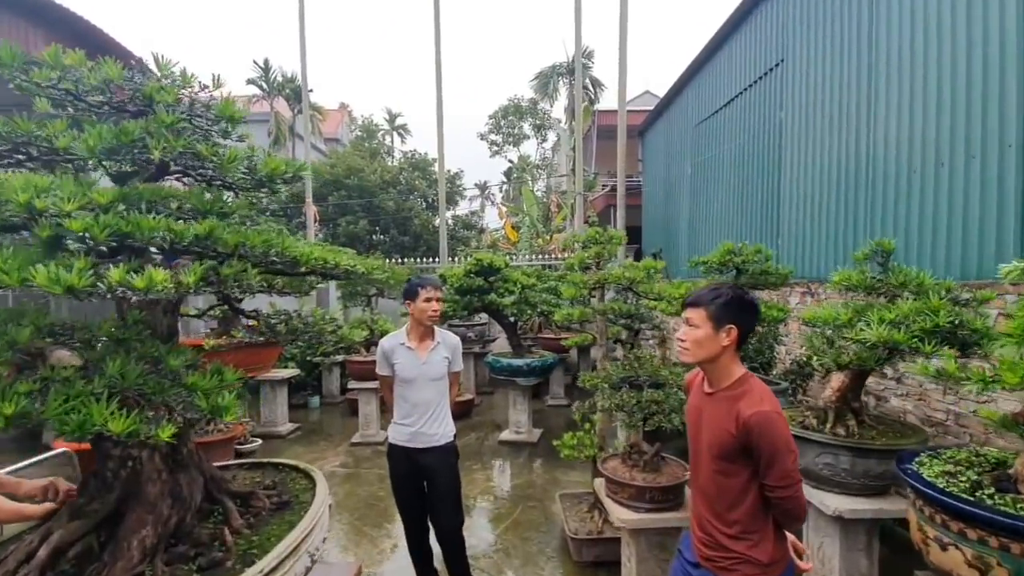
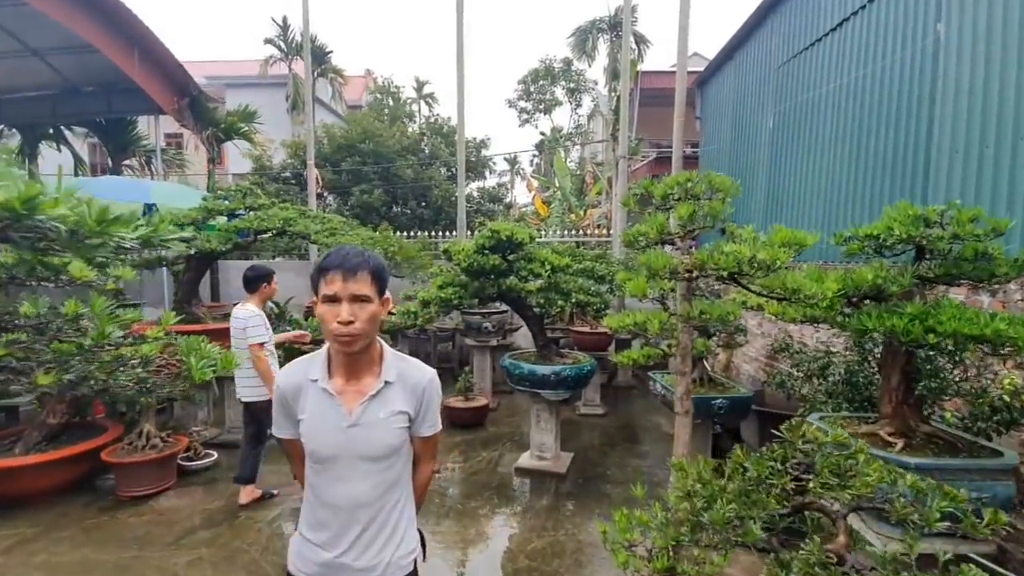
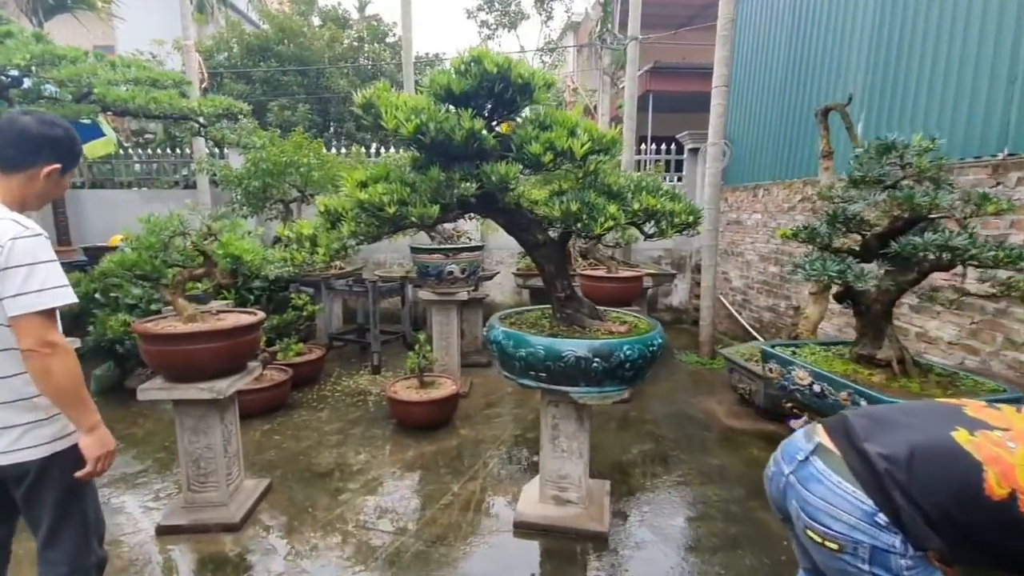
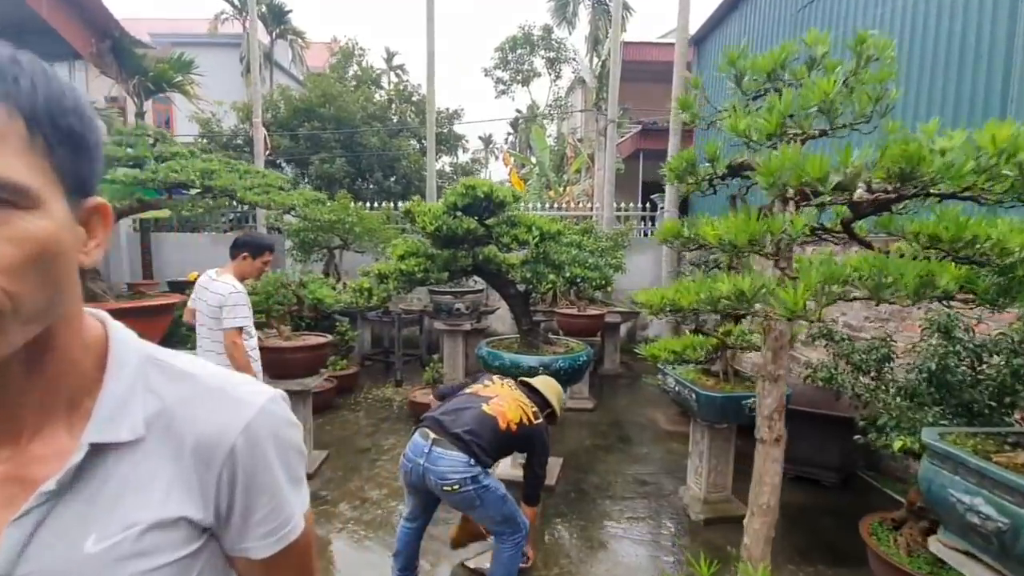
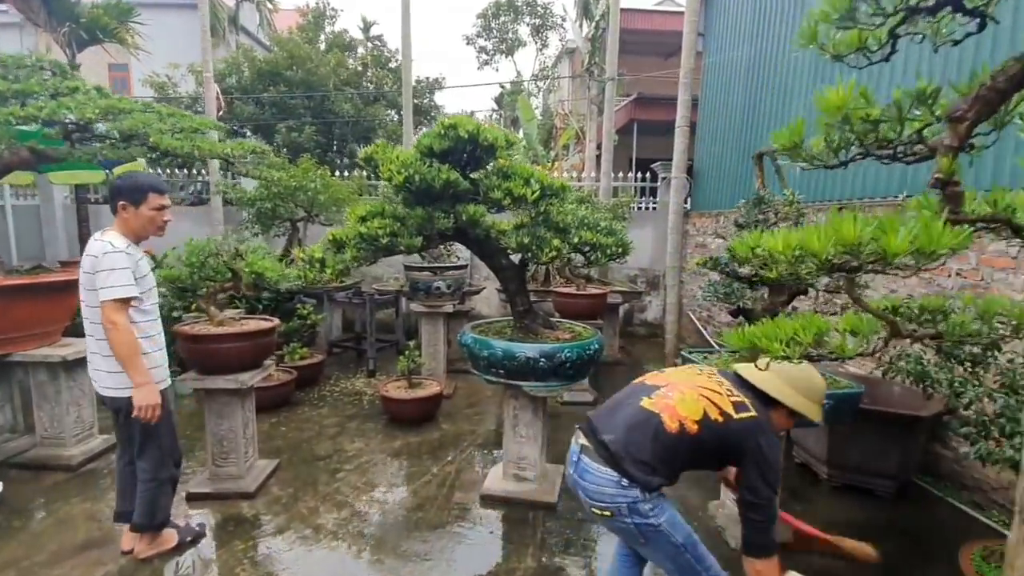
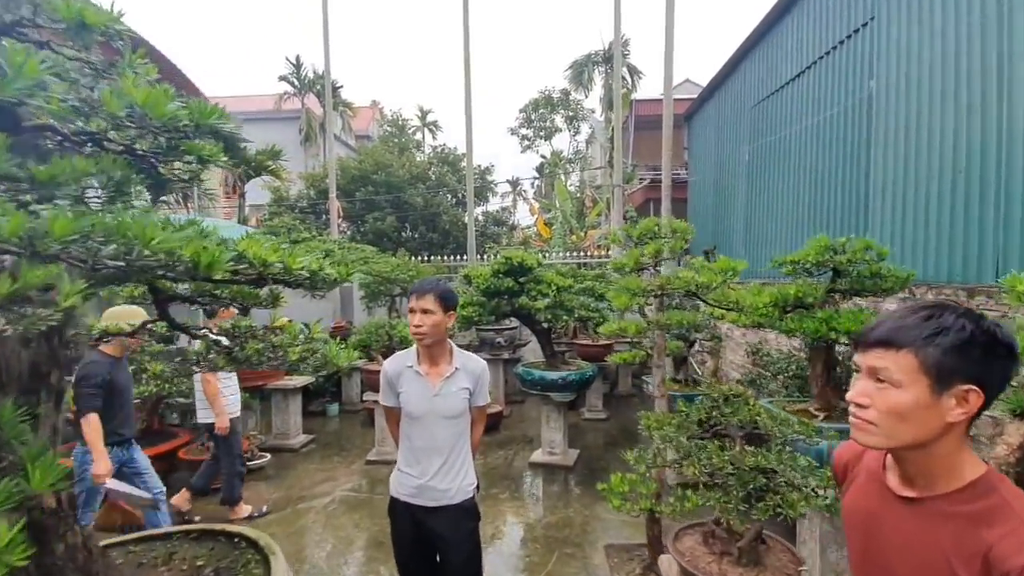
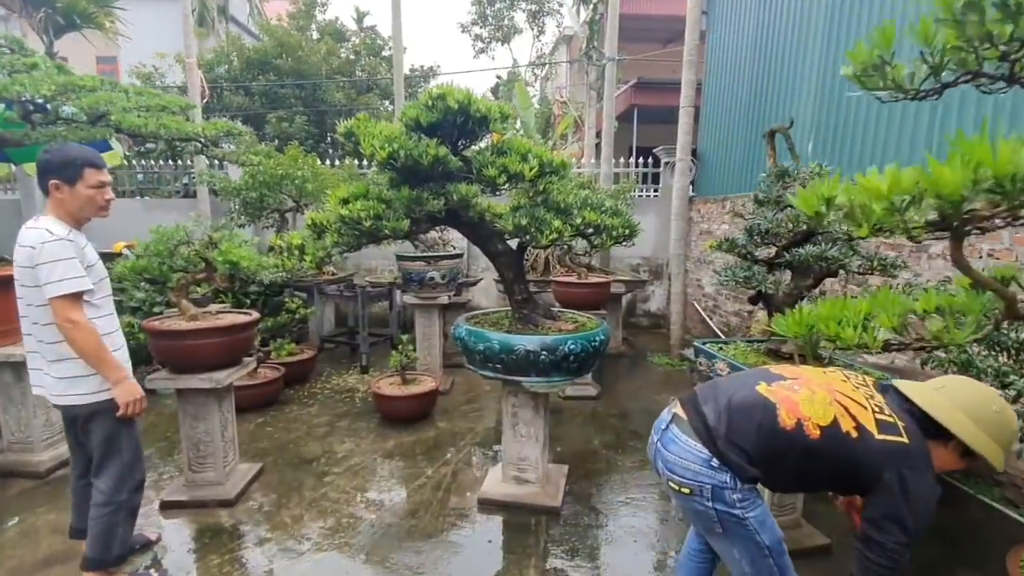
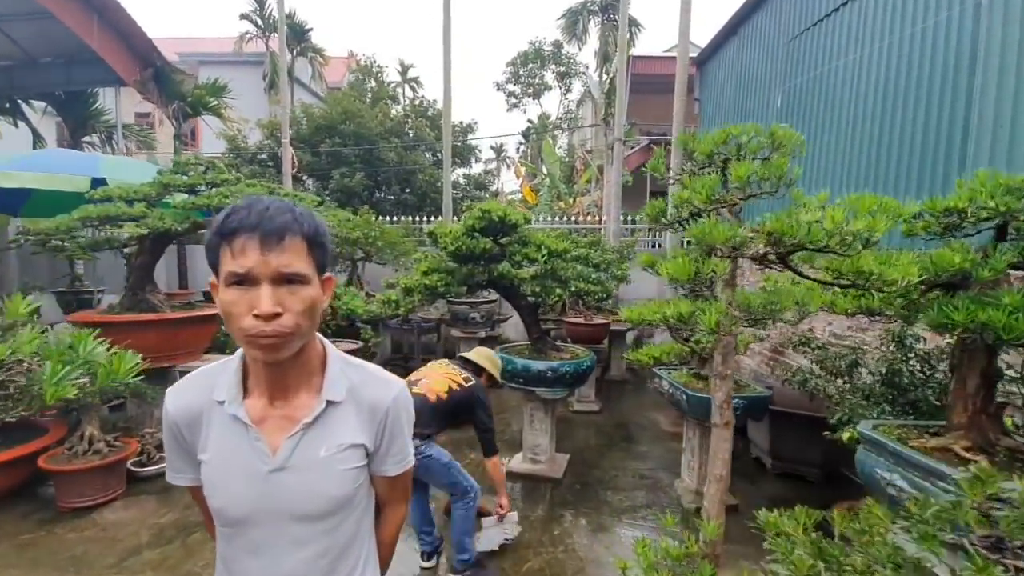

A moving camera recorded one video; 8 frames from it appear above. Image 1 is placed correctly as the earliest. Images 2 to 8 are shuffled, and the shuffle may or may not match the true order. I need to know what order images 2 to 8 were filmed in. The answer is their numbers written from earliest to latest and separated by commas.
6, 2, 8, 4, 5, 7, 3
